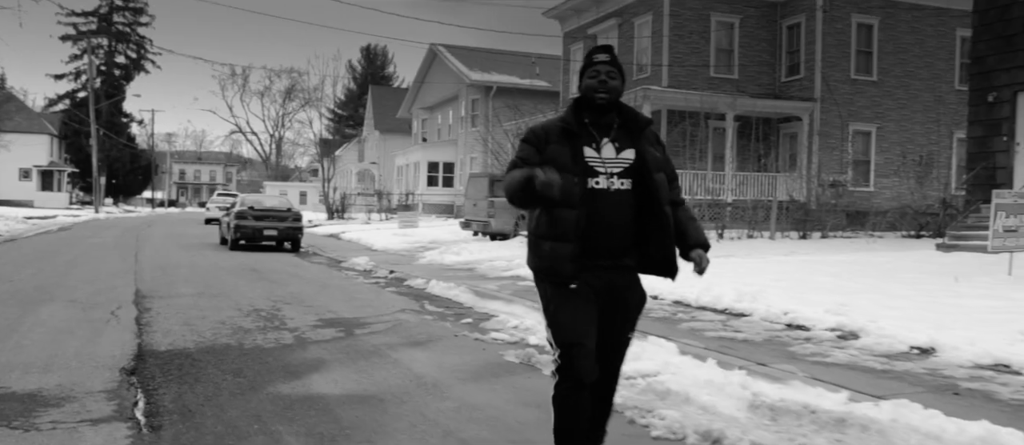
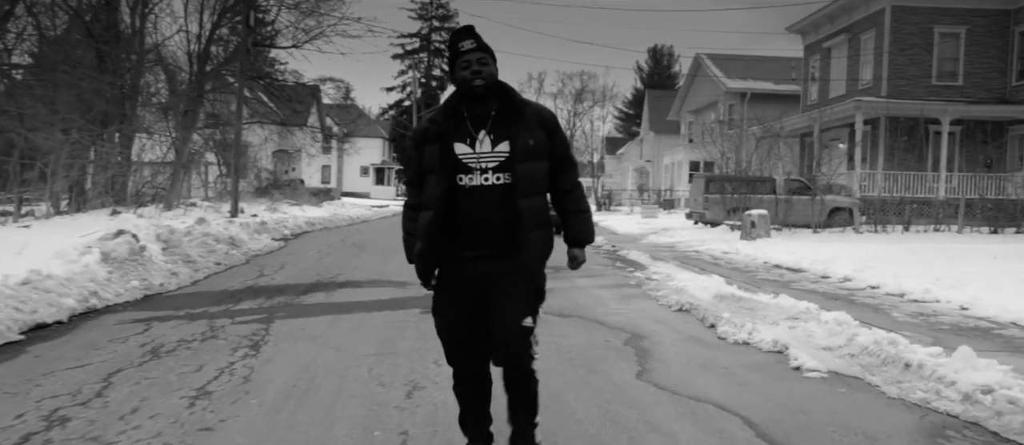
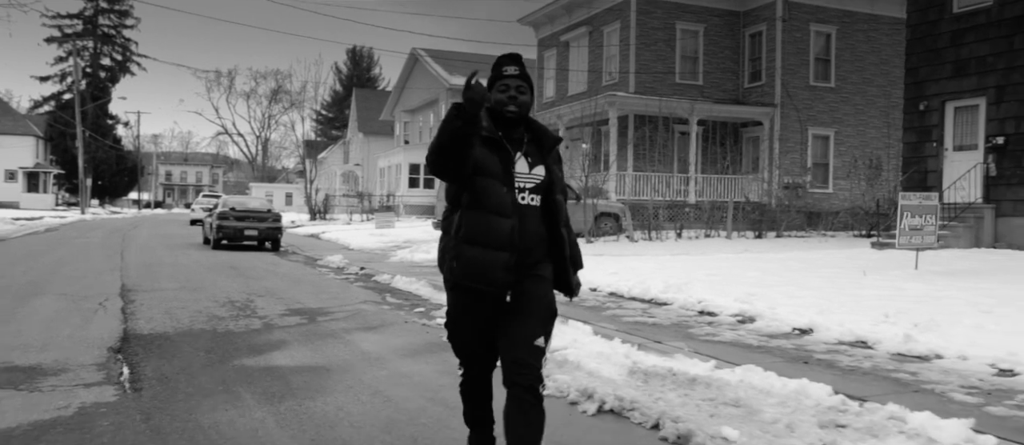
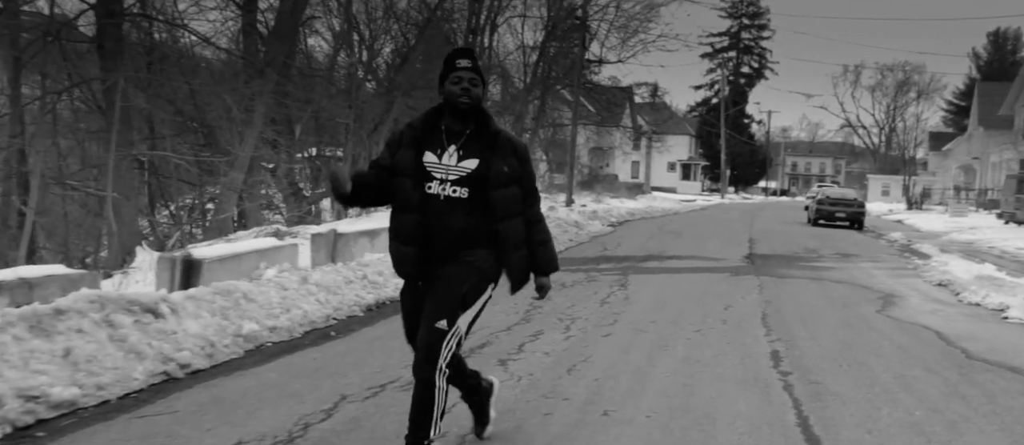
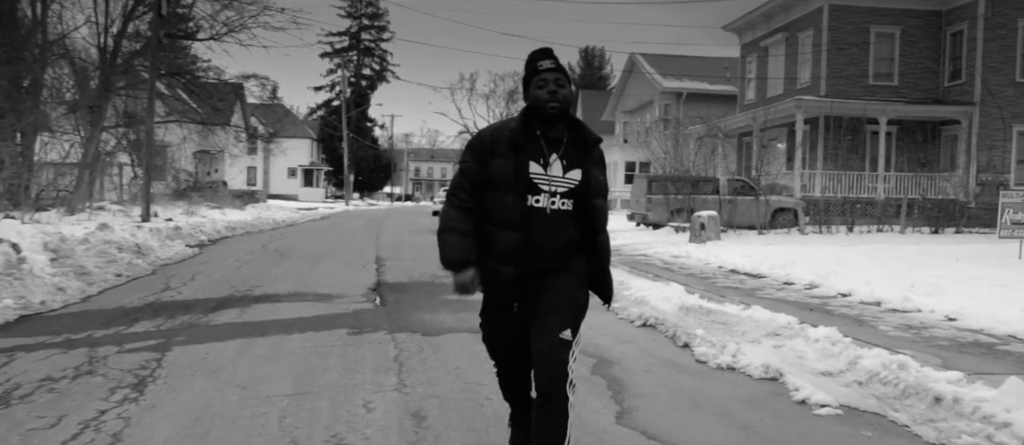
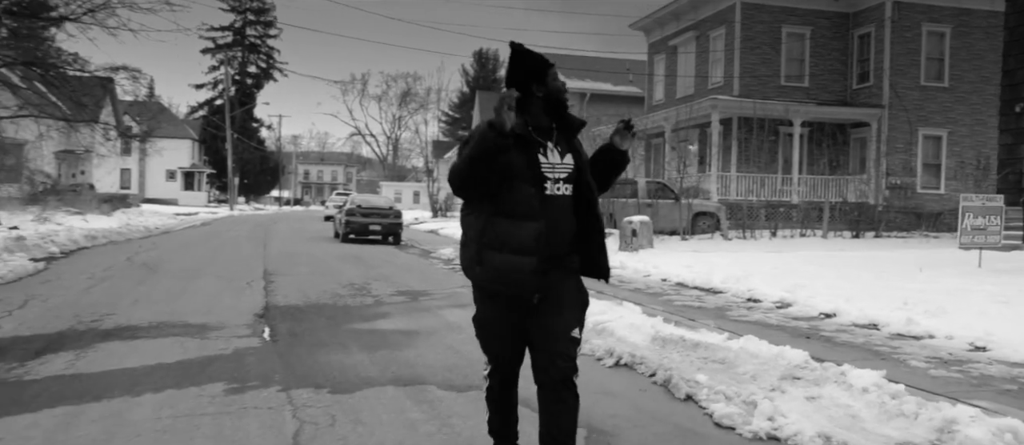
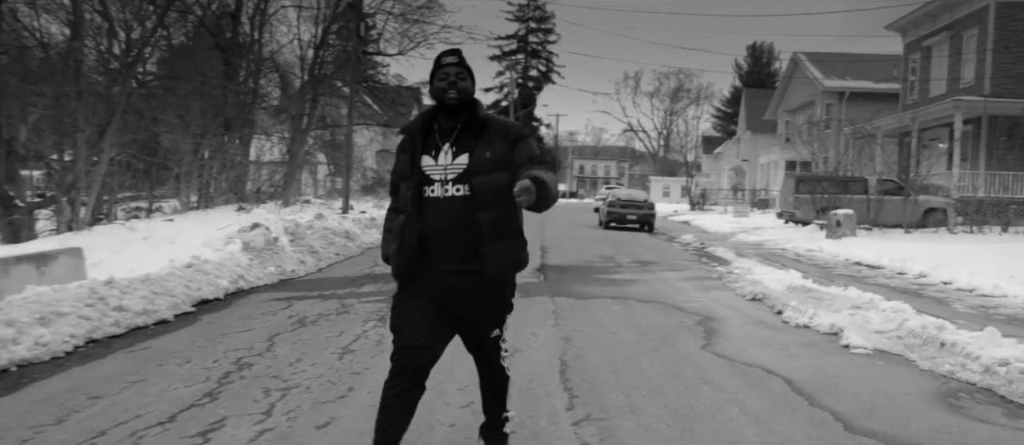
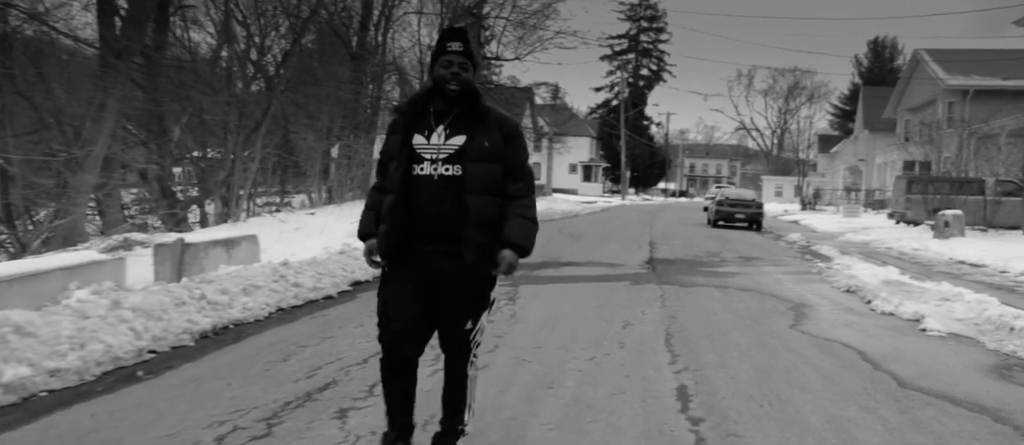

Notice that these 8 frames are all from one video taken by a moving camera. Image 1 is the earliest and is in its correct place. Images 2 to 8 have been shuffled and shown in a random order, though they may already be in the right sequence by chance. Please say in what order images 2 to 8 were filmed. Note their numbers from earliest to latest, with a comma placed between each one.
3, 6, 5, 2, 7, 8, 4
